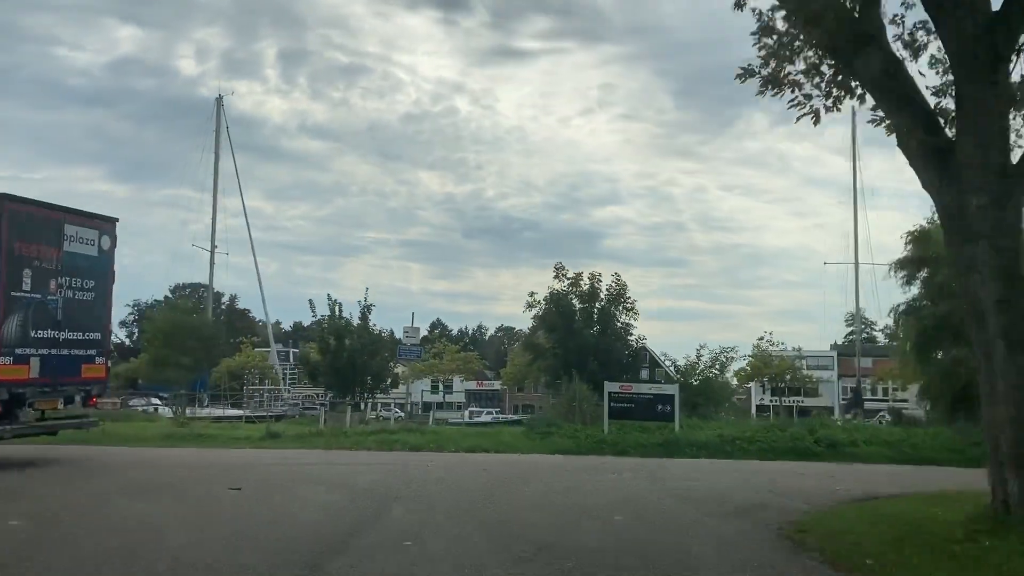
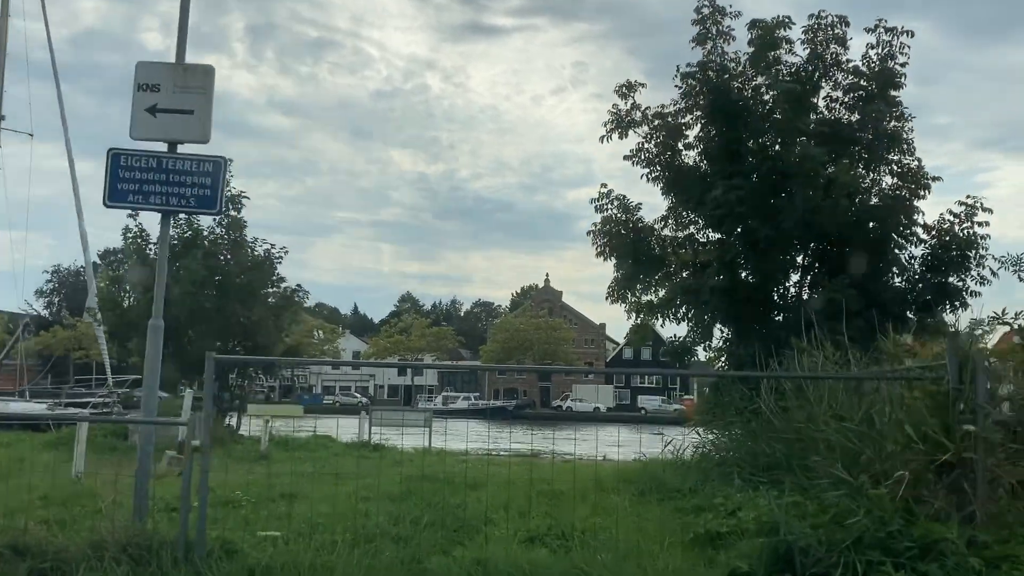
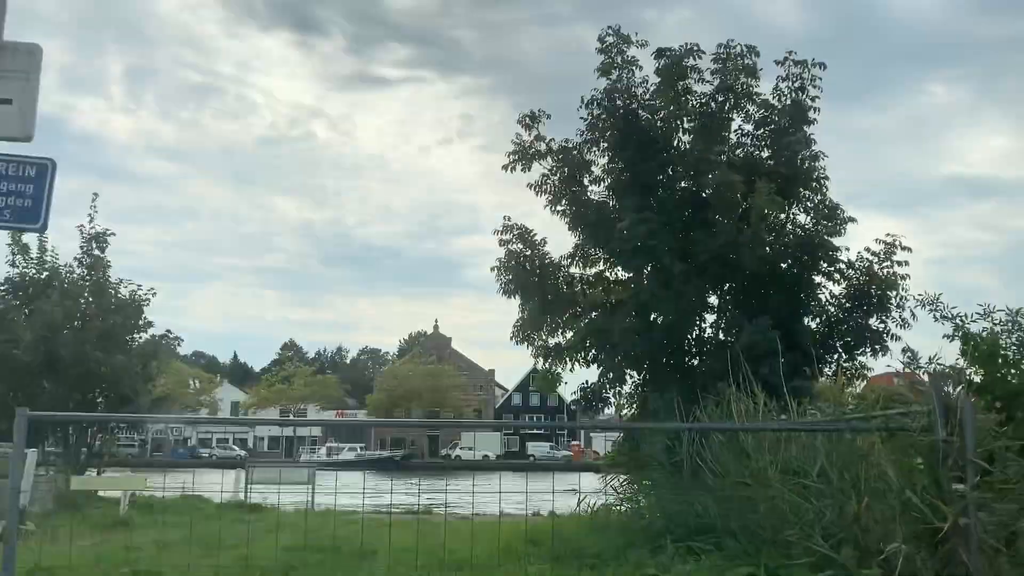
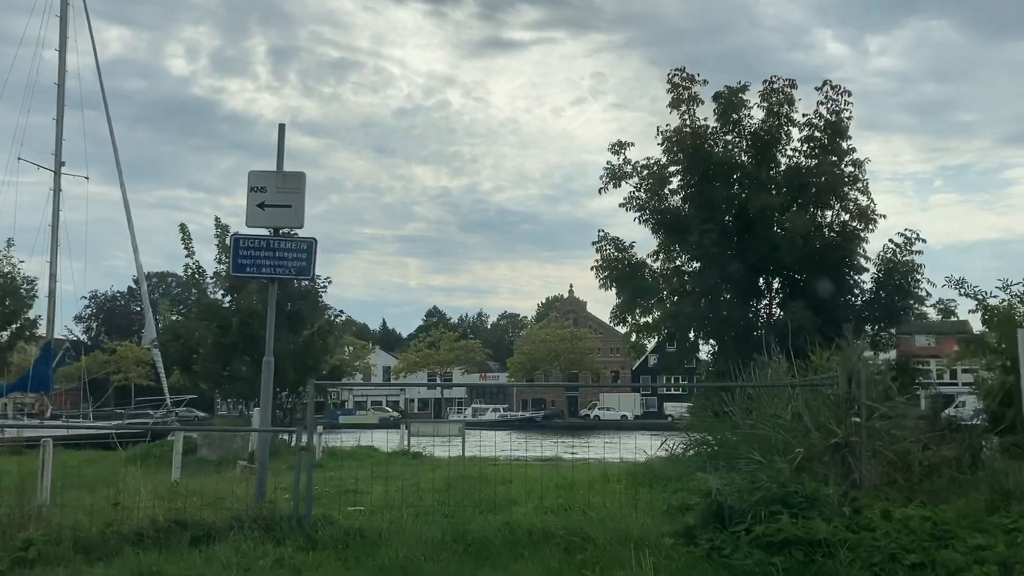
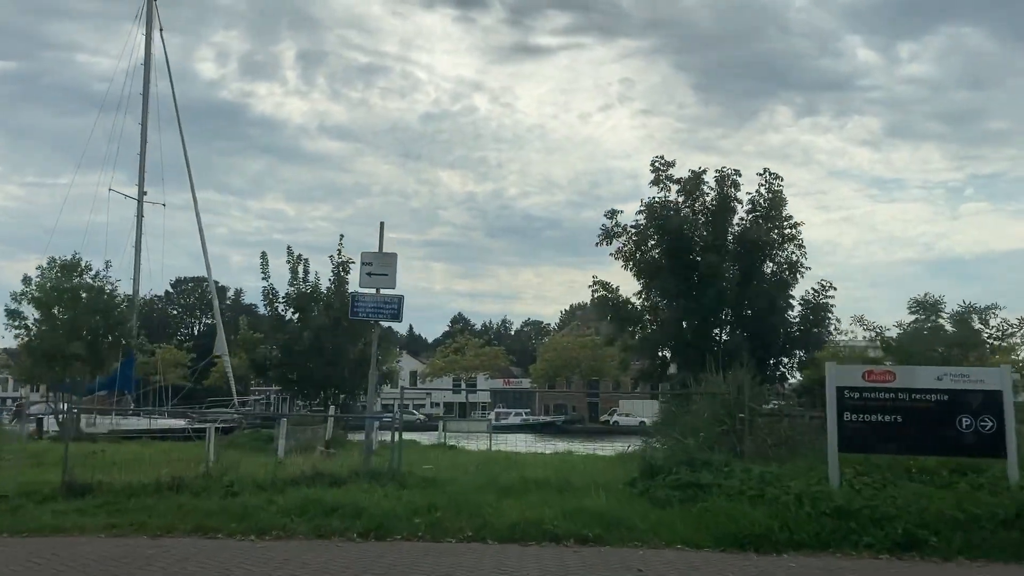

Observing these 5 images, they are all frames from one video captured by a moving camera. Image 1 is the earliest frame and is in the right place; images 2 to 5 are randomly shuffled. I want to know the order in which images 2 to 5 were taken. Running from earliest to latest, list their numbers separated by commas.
5, 4, 2, 3
